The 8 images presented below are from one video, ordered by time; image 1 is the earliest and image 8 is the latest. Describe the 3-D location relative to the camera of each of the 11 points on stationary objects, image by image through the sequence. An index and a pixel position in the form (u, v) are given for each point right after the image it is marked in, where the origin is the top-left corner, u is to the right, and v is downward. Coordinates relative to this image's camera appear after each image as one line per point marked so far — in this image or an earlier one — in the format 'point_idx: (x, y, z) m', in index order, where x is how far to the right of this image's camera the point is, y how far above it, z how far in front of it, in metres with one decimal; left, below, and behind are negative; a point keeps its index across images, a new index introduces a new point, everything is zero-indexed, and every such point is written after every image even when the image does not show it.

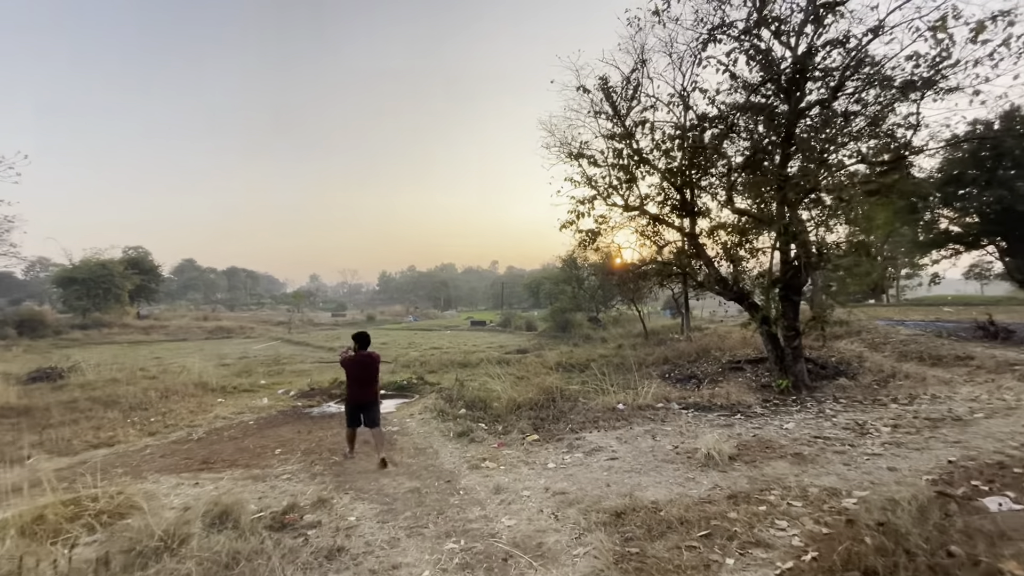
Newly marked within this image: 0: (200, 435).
0: (-5.0, -2.4, +7.7) m
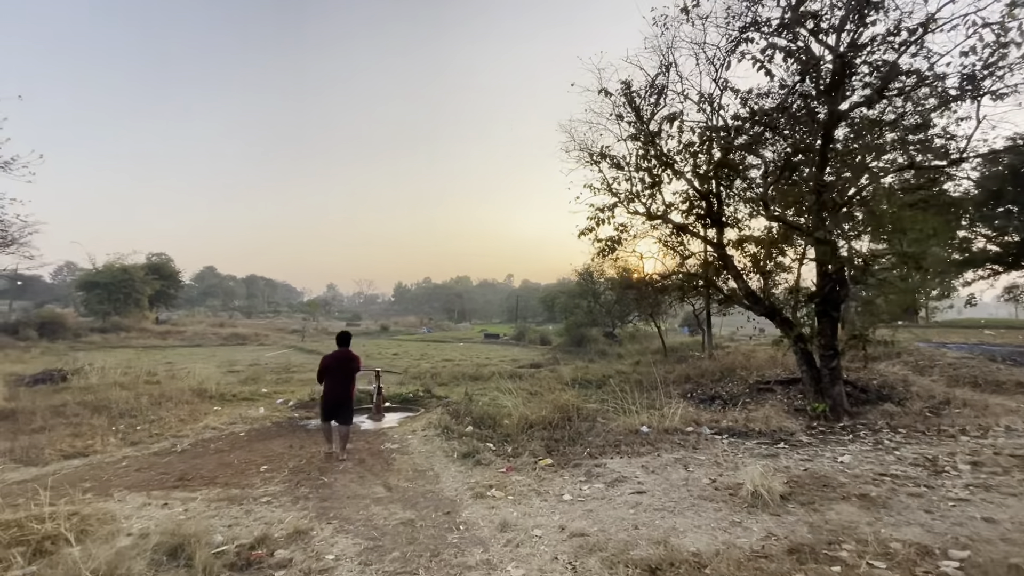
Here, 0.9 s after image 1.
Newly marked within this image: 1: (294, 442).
0: (-4.9, -2.4, +7.1) m
1: (-3.4, -2.4, +7.4) m
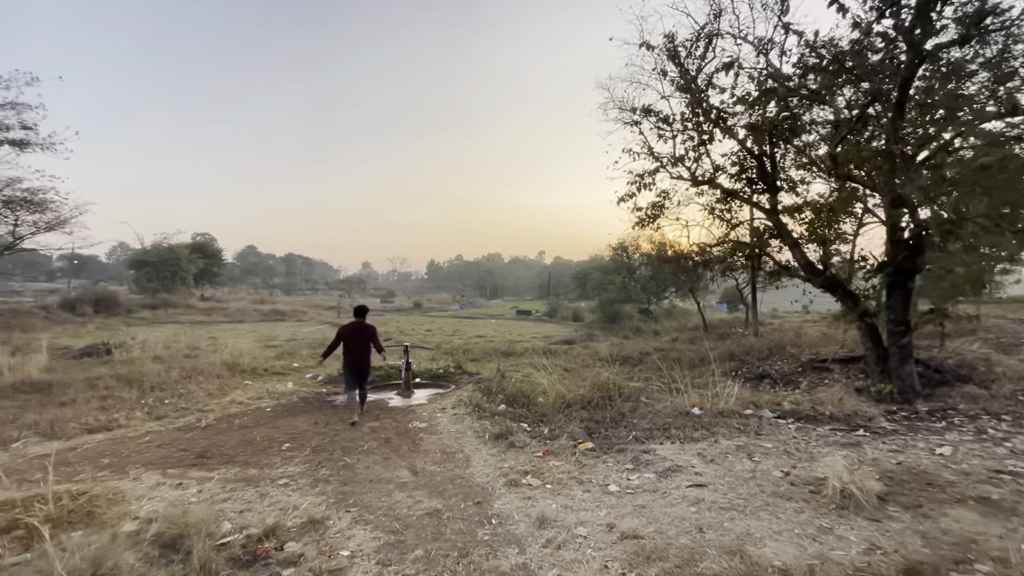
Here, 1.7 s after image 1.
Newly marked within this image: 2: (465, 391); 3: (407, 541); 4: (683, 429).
0: (-4.4, -1.9, +6.9) m
1: (-2.8, -1.9, +7.1) m
2: (-0.8, -1.9, +8.6) m
3: (-0.8, -1.8, +3.5) m
4: (+2.0, -1.6, +5.5) m
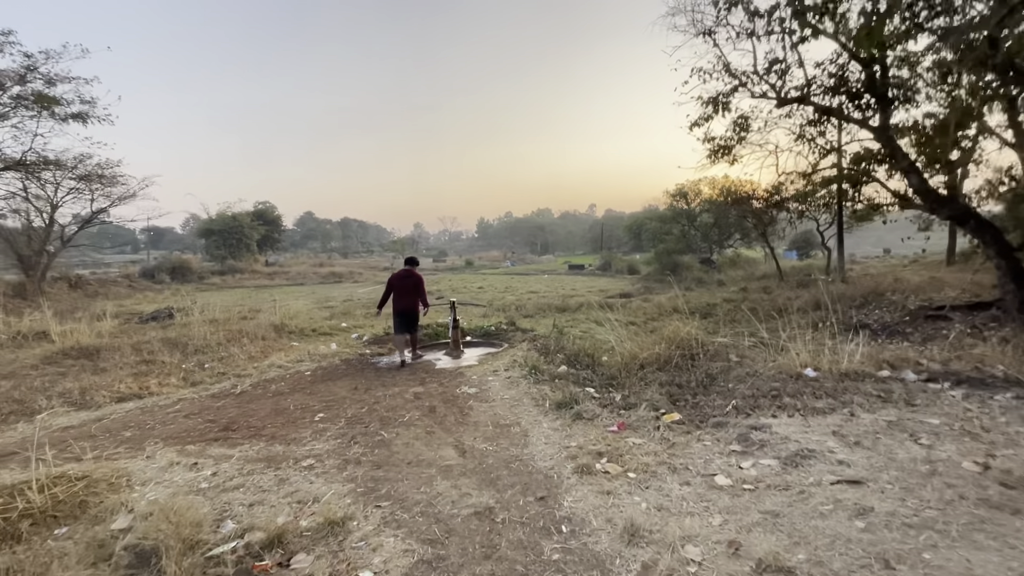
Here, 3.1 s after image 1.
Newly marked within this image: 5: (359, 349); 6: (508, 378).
0: (-3.6, -1.3, +6.4) m
1: (-2.0, -1.3, +6.4) m
2: (+0.1, -1.0, +7.7) m
3: (-0.3, -1.4, +2.6) m
4: (+2.6, -1.0, +4.3) m
5: (-2.7, -1.1, +8.3) m
6: (-0.1, -1.2, +6.1) m
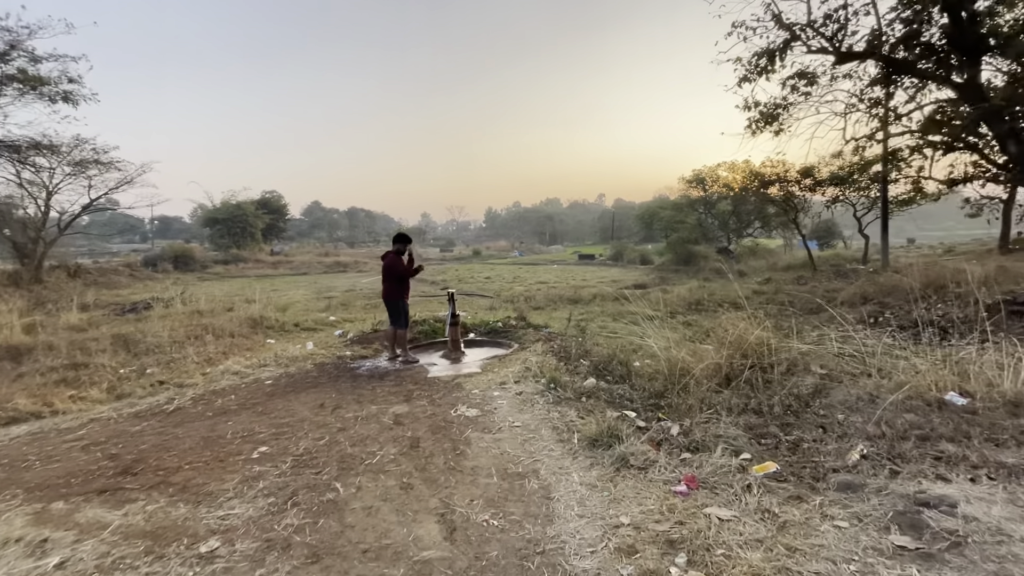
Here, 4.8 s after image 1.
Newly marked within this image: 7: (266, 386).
0: (-3.4, -1.2, +5.0) m
1: (-1.9, -1.1, +5.0) m
2: (+0.3, -0.9, +6.2) m
3: (-0.3, -1.4, +1.1) m
4: (+2.7, -0.9, +2.8) m
5: (-2.5, -0.9, +6.9) m
6: (+0.1, -1.0, +4.6) m
7: (-2.8, -1.1, +5.5) m
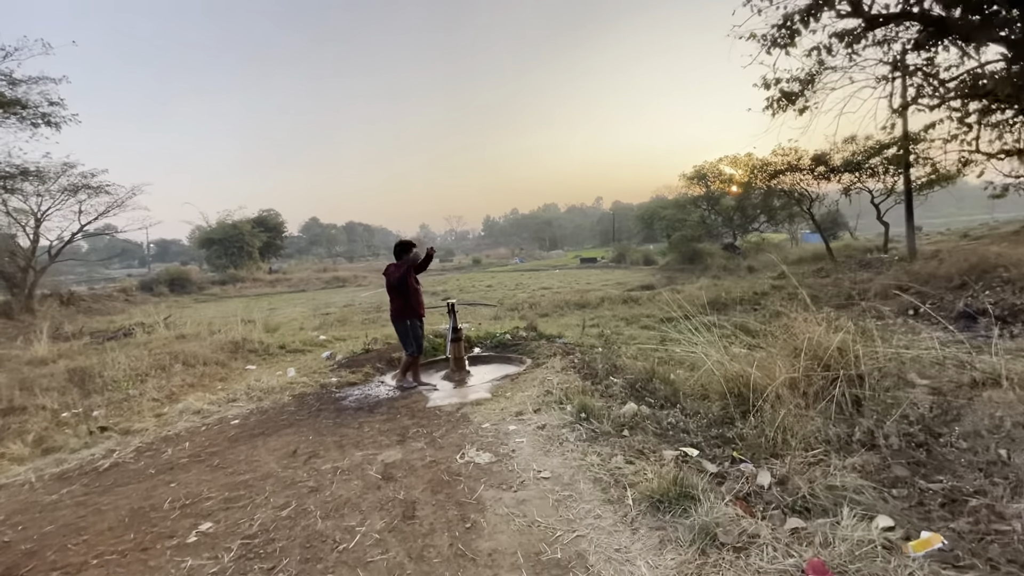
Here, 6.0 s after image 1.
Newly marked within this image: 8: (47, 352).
0: (-3.3, -1.4, +4.0) m
1: (-1.7, -1.3, +4.0) m
2: (+0.4, -0.9, +5.2) m
3: (-0.1, -1.4, +0.1) m
4: (+2.8, -0.8, +1.8) m
5: (-2.3, -1.1, +6.0) m
6: (+0.2, -1.1, +3.7) m
7: (-2.6, -1.3, +4.5) m
8: (-9.7, -1.3, +10.0) m
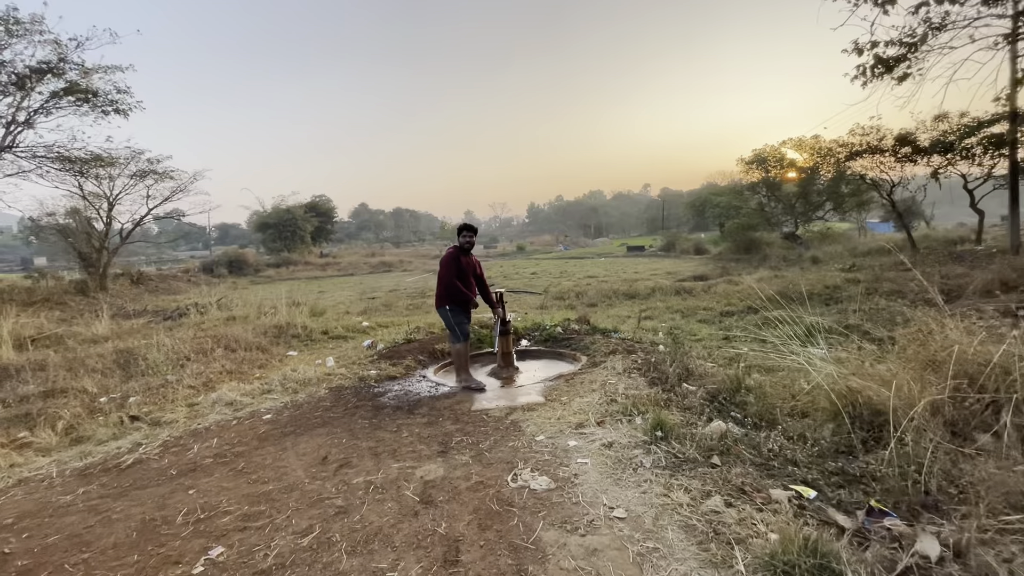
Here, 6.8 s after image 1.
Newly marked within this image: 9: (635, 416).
0: (-2.8, -1.3, +3.7) m
1: (-1.3, -1.2, +3.6) m
2: (+1.0, -0.8, +4.6) m
3: (0.0, -1.4, -0.4) m
4: (+3.0, -0.8, +1.0) m
5: (-1.7, -0.9, +5.6) m
6: (+0.6, -1.0, +3.1) m
7: (-2.2, -1.2, +4.2) m
8: (-8.7, -0.9, +10.3) m
9: (+0.9, -0.9, +3.5) m
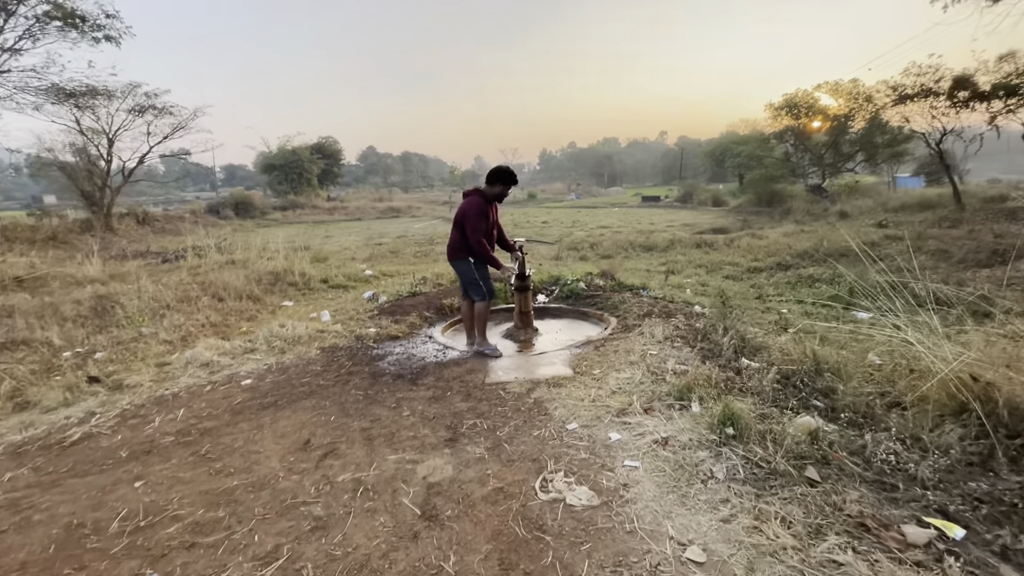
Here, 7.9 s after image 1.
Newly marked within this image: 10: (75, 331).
0: (-2.7, -0.9, +3.1) m
1: (-1.2, -0.9, +2.9) m
2: (+1.1, -0.4, +3.9) m
3: (0.0, -1.5, -1.0) m
4: (+3.1, -0.9, +0.3) m
5: (-1.5, -0.4, +4.9) m
6: (+0.8, -0.8, +2.4) m
7: (-2.0, -0.8, +3.5) m
8: (-8.5, +0.3, +9.7) m
9: (+1.0, -0.6, +2.8) m
10: (-4.5, -0.4, +4.9) m
